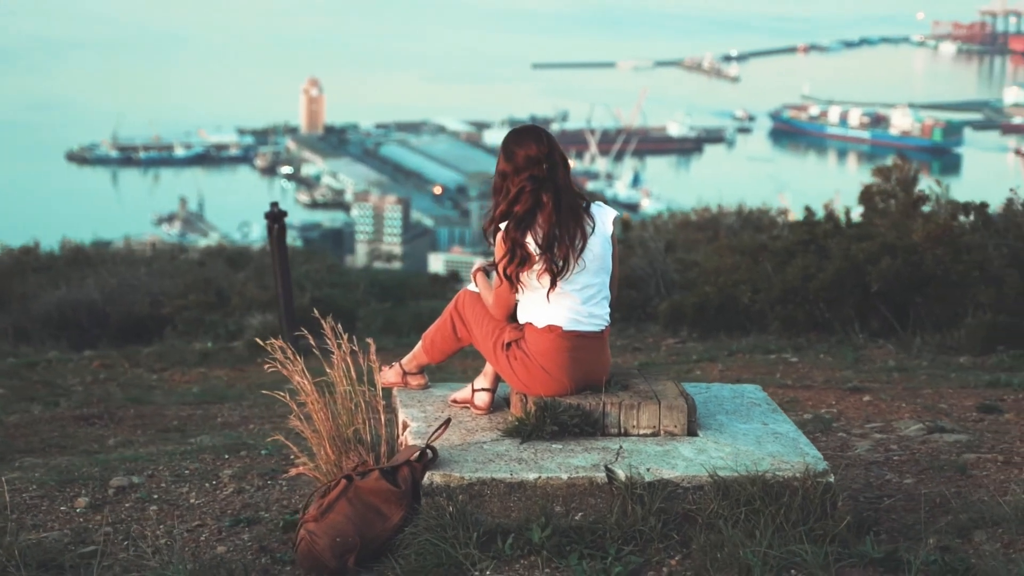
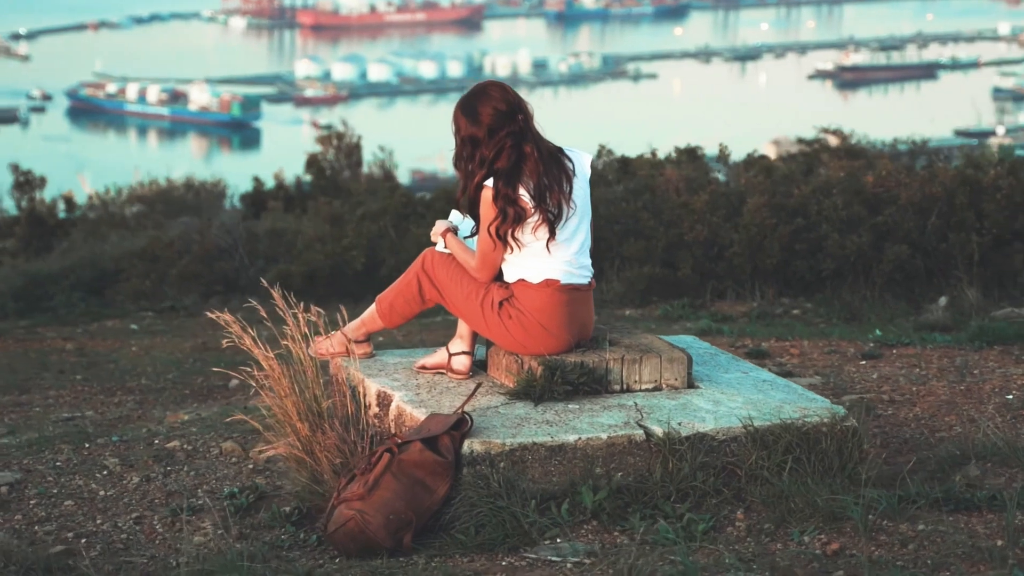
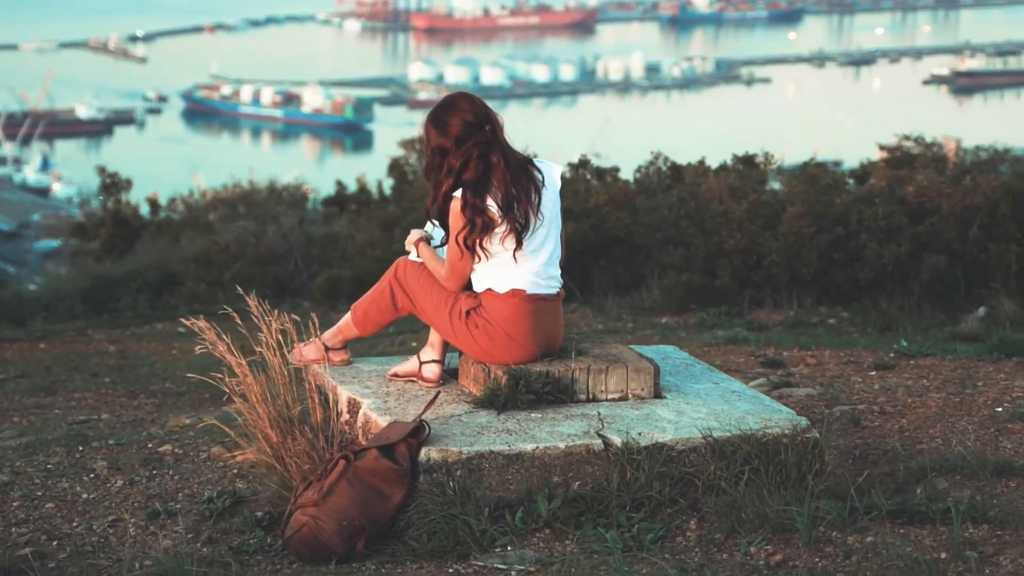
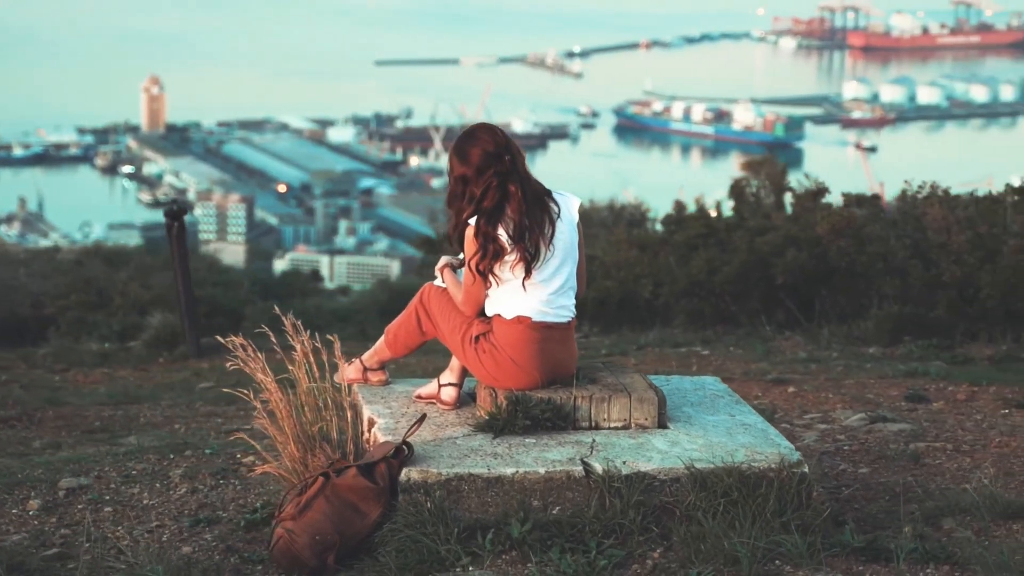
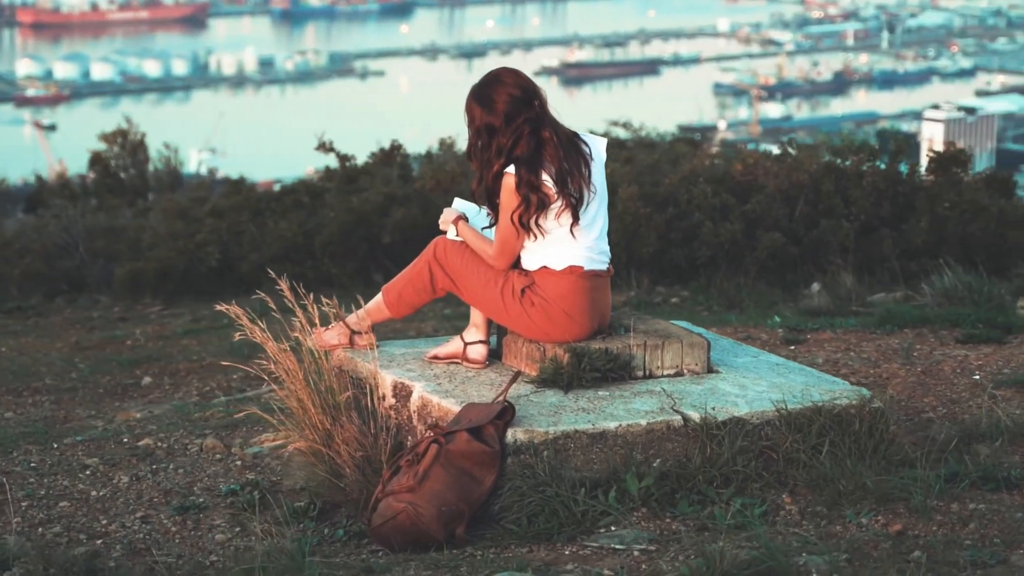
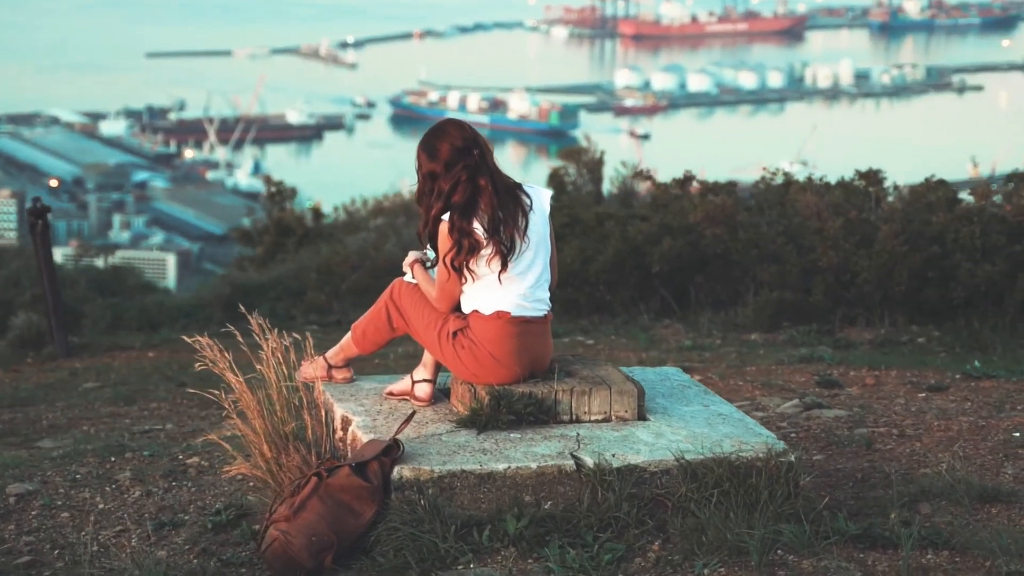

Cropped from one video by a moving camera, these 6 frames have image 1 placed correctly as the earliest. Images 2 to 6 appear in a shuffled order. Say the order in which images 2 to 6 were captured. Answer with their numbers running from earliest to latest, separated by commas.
4, 6, 3, 2, 5
